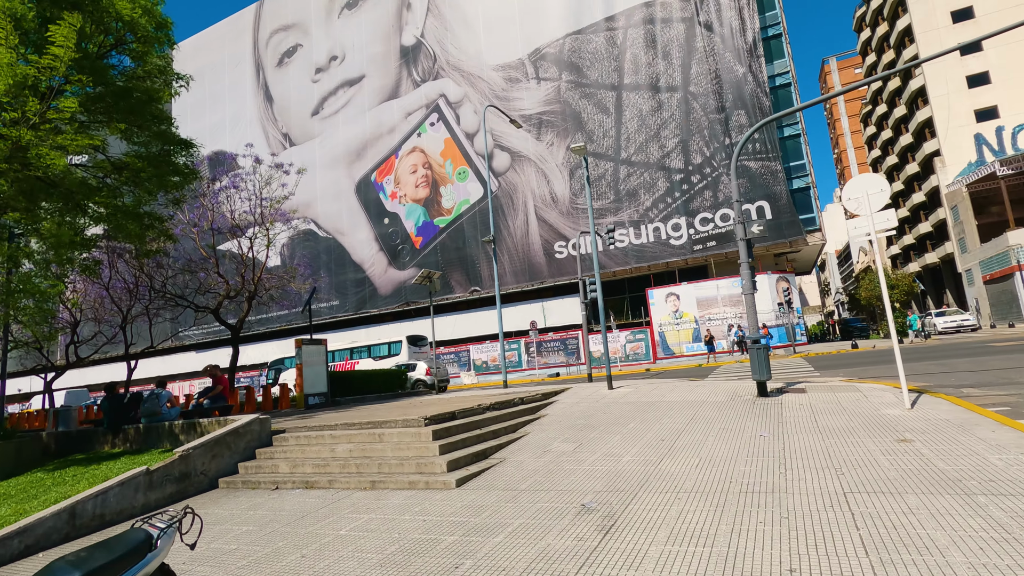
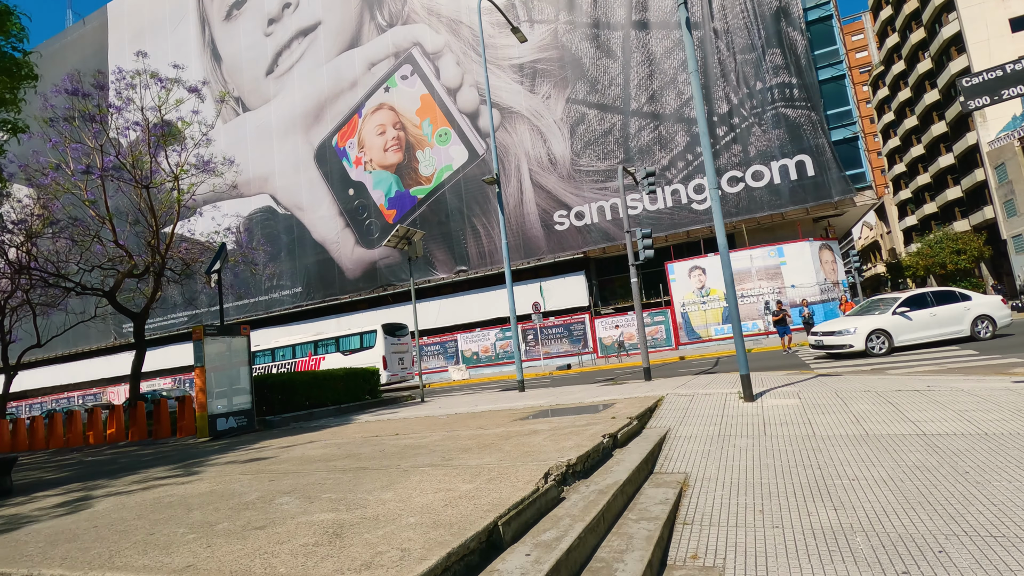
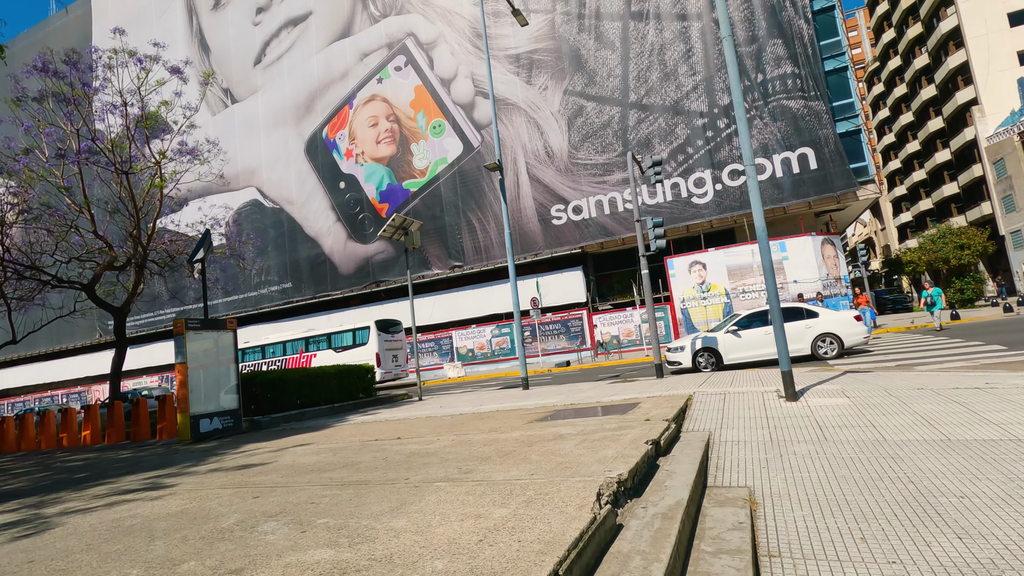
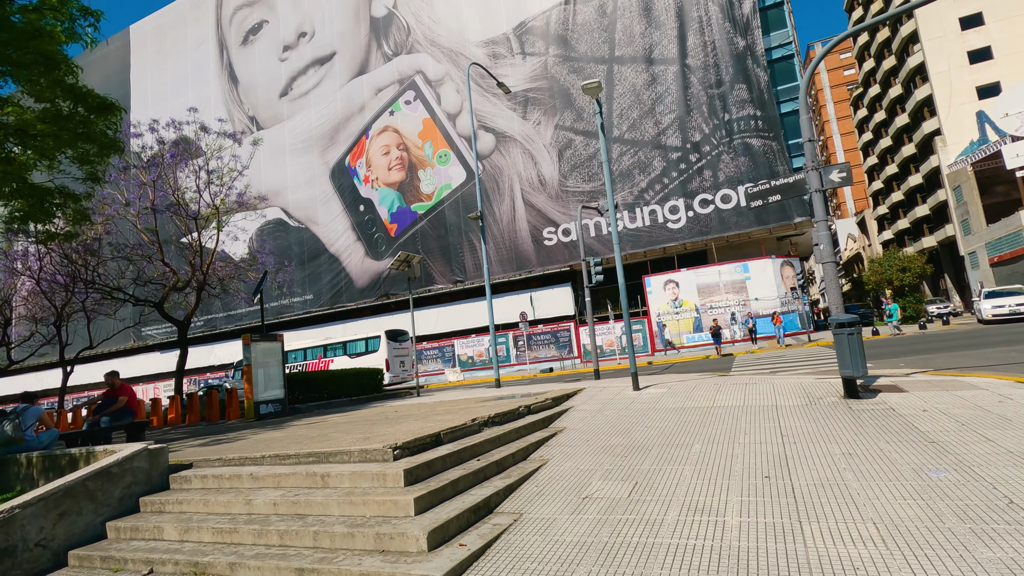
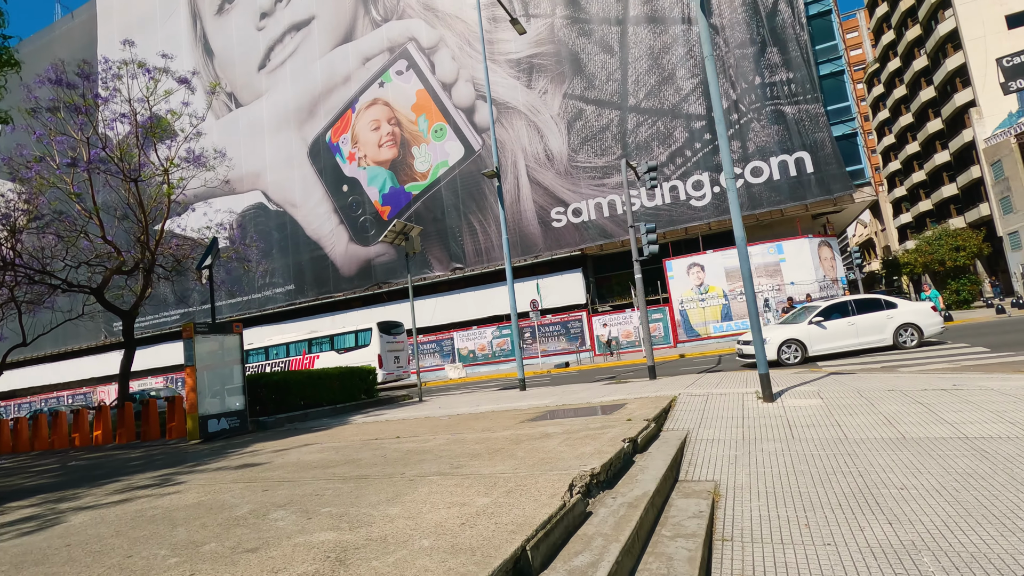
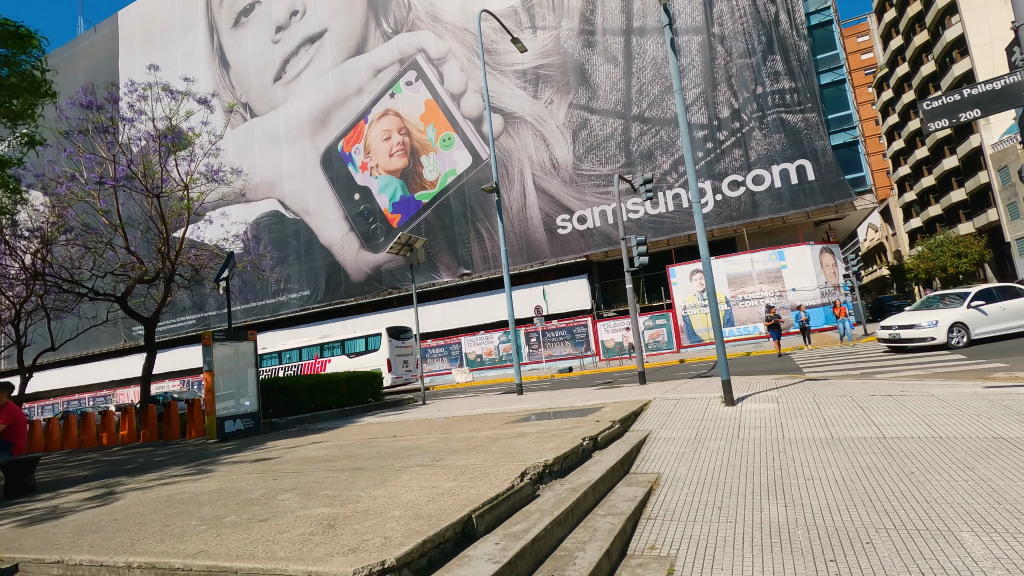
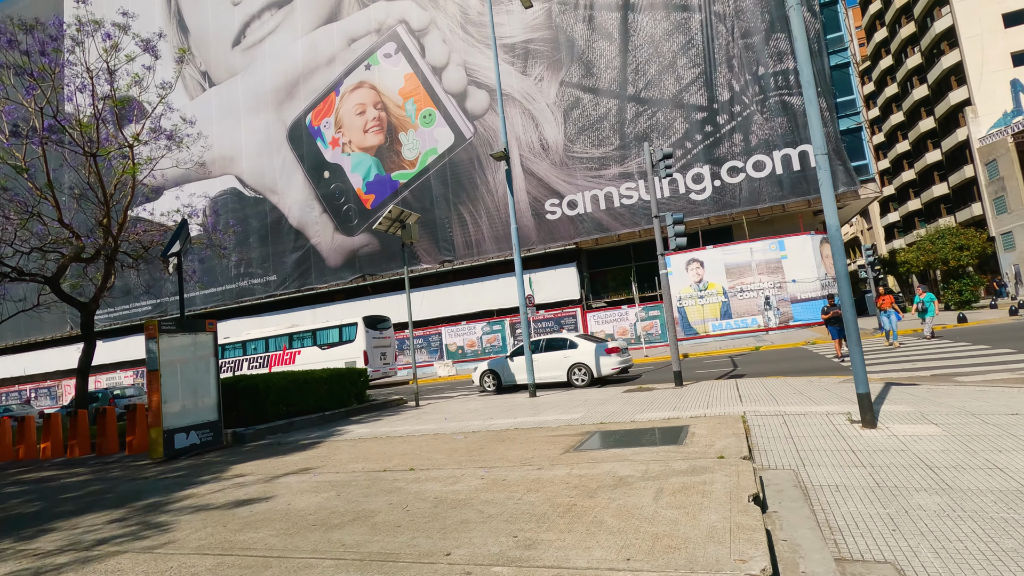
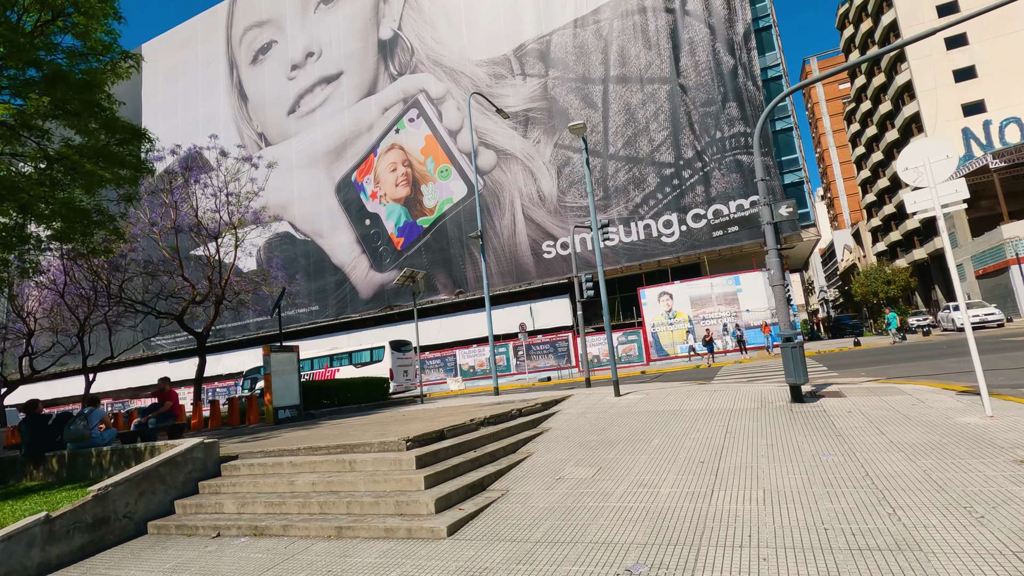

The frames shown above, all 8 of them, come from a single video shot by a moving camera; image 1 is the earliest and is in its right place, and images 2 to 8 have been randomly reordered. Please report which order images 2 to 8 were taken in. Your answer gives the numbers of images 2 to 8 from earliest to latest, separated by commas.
8, 4, 6, 2, 5, 3, 7
